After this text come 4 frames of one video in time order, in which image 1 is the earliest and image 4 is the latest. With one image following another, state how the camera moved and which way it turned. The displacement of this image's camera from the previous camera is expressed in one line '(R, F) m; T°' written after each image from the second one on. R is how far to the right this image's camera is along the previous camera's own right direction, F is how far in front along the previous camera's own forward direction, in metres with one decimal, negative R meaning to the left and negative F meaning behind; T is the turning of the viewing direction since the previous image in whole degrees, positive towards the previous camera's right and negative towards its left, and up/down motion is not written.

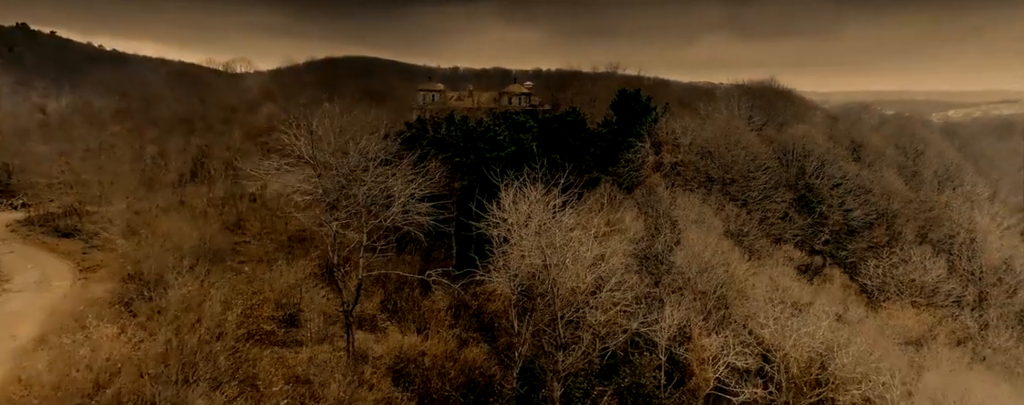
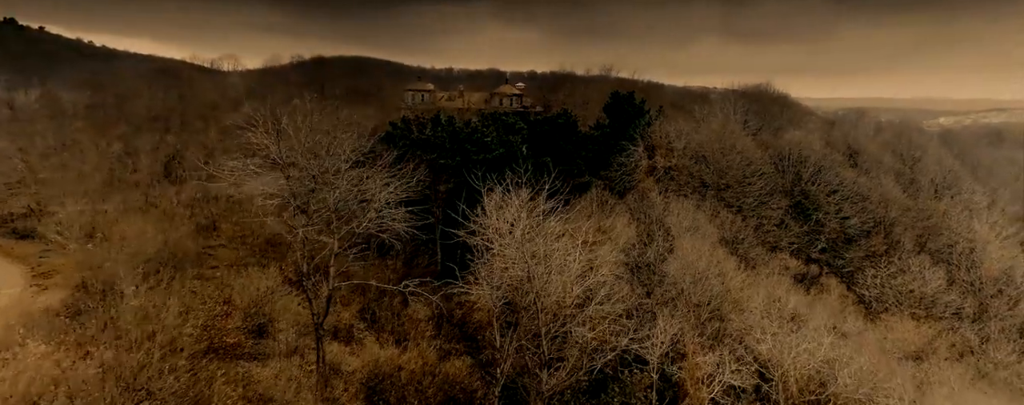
(+0.2, +1.1) m; +1°
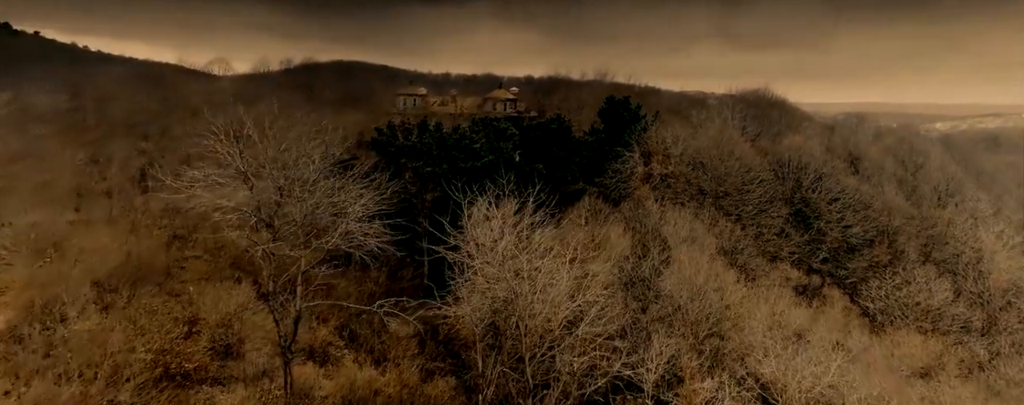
(+0.3, +1.2) m; 0°
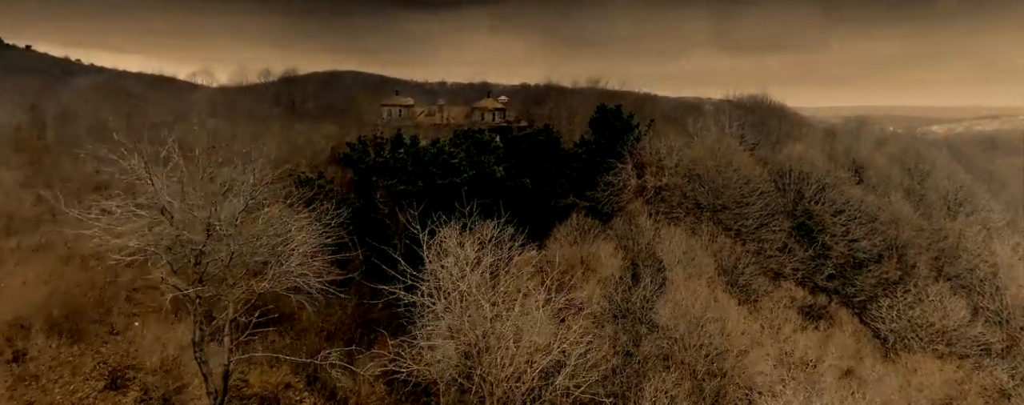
(+0.6, +2.0) m; 0°
